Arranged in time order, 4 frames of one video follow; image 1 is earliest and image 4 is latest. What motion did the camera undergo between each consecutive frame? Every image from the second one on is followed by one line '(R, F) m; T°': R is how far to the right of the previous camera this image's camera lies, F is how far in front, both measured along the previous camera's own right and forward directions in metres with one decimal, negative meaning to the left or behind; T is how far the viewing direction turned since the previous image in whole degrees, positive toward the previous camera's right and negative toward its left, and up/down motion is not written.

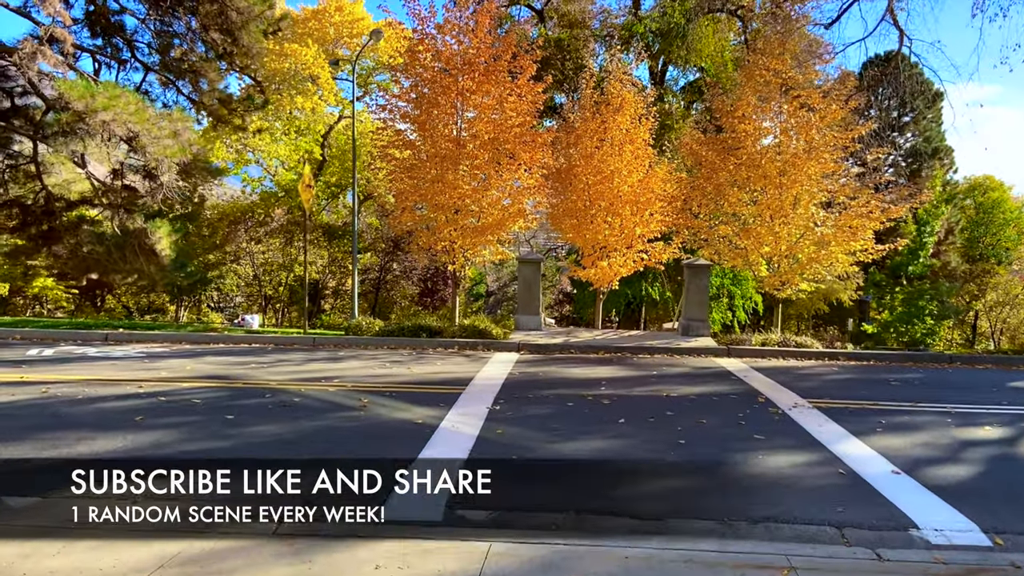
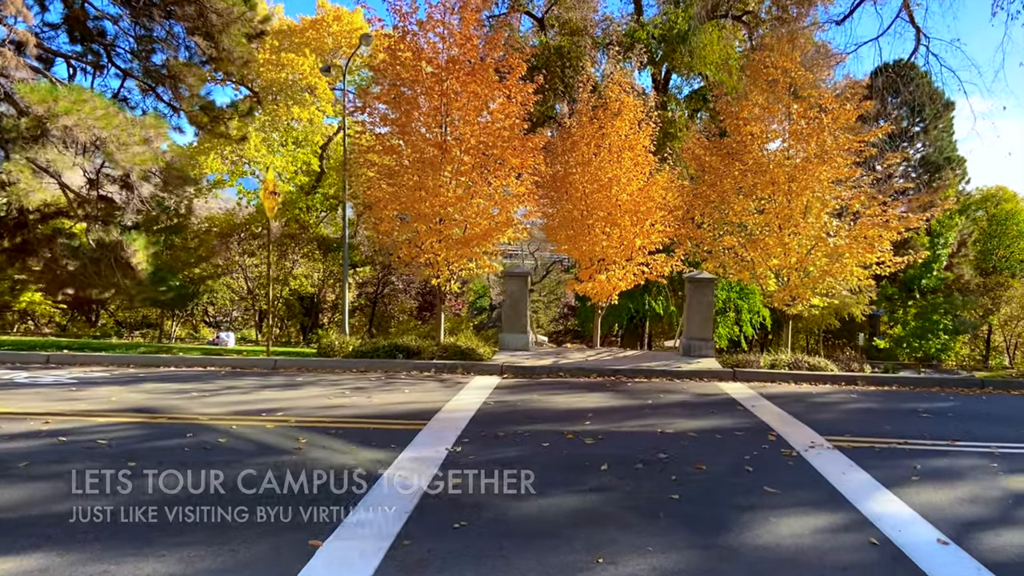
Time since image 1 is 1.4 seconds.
(+0.3, +0.9) m; -1°
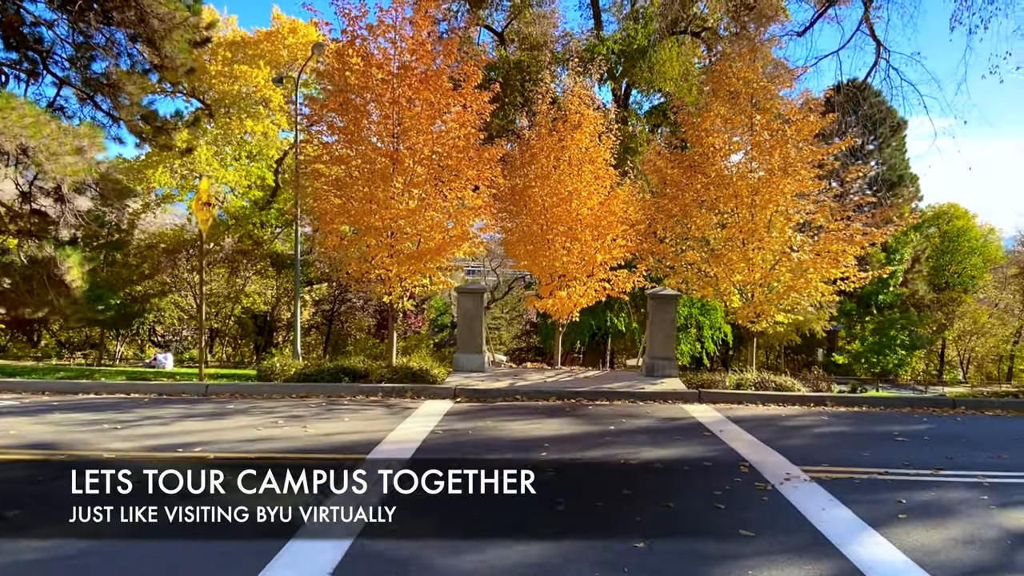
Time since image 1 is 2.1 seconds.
(+0.1, +0.6) m; +3°
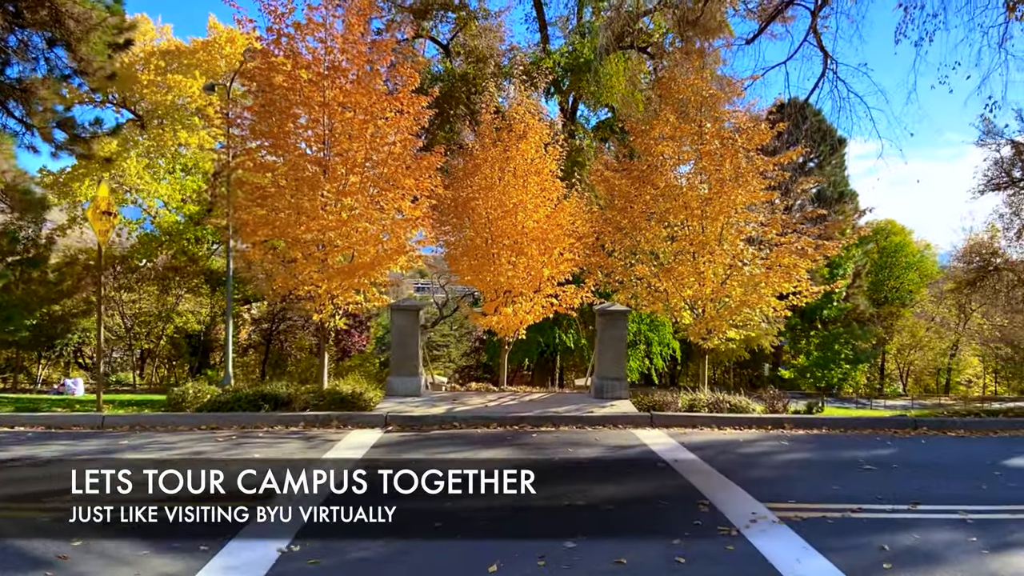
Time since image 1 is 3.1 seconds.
(+0.1, +0.7) m; +4°
